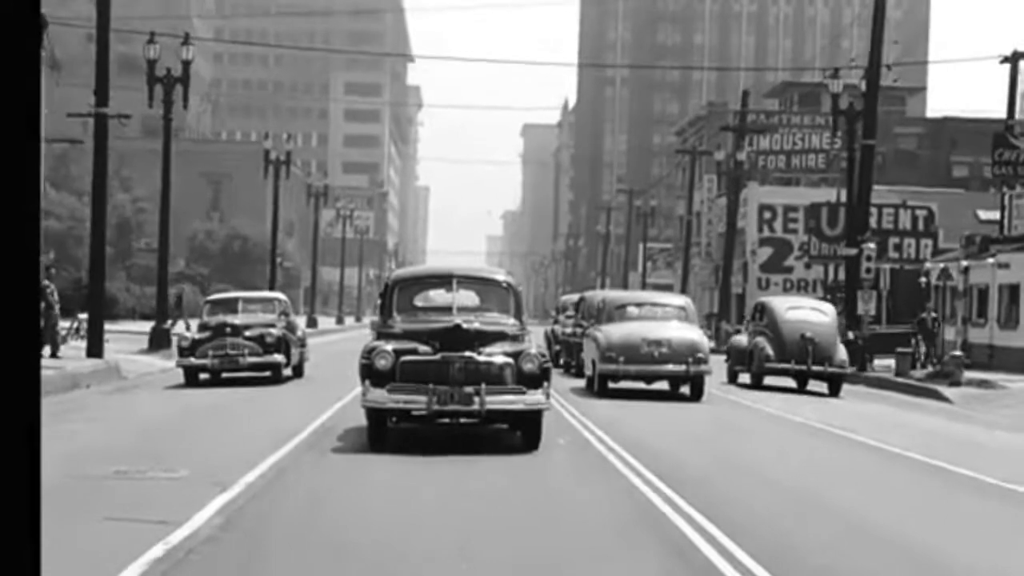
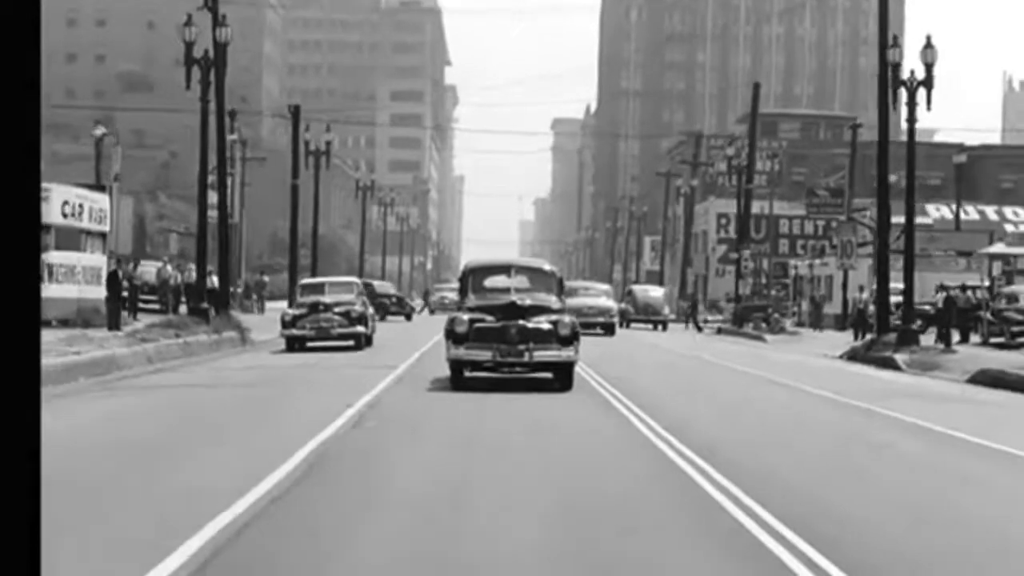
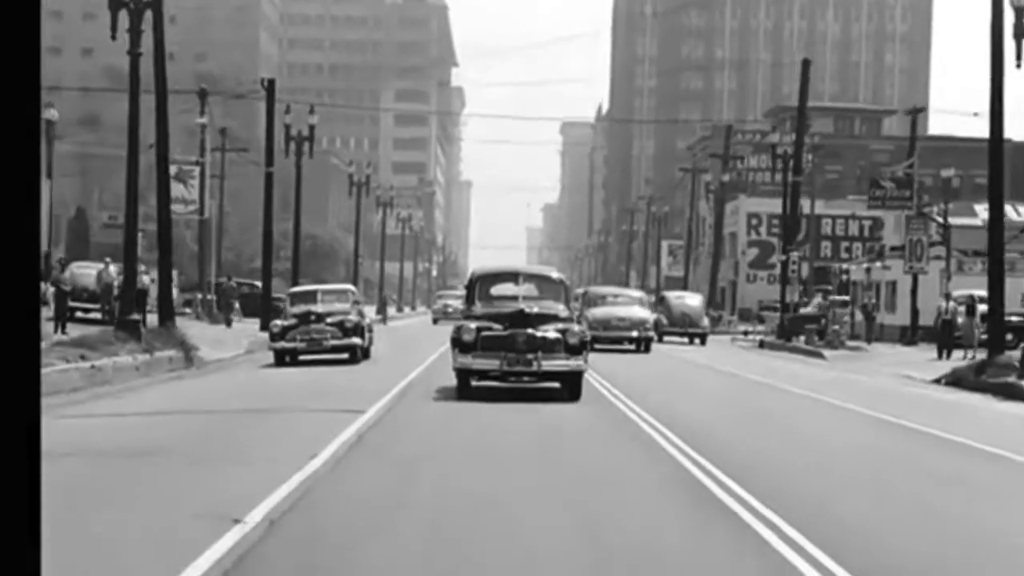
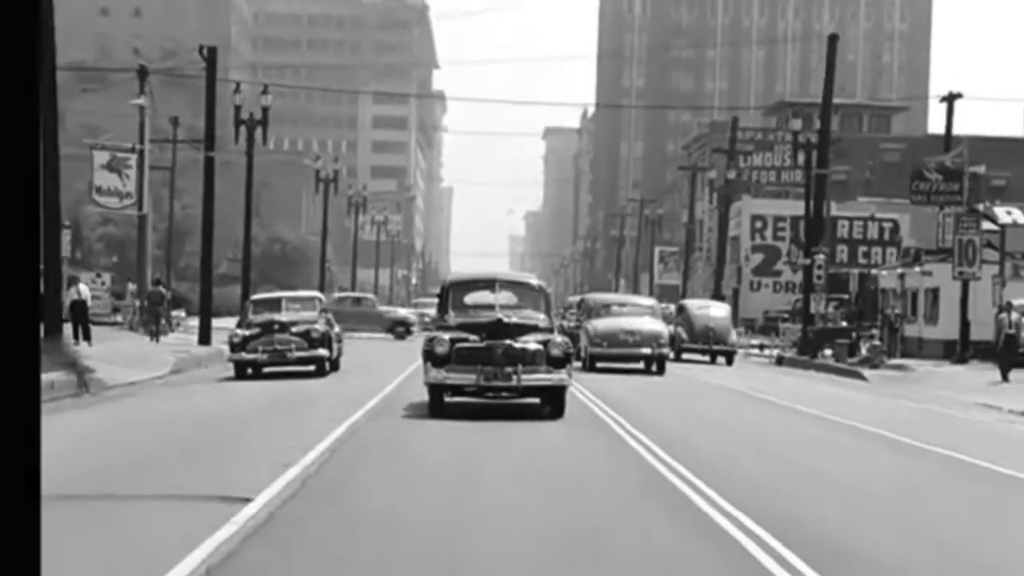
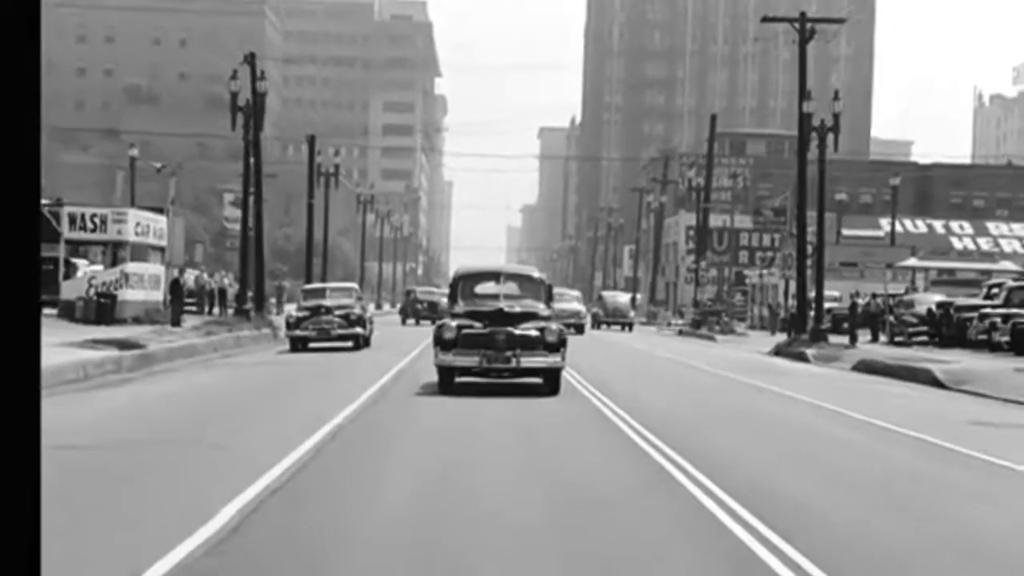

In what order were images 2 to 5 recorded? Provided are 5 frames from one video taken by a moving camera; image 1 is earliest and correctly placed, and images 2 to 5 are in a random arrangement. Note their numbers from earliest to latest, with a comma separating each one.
4, 3, 2, 5
